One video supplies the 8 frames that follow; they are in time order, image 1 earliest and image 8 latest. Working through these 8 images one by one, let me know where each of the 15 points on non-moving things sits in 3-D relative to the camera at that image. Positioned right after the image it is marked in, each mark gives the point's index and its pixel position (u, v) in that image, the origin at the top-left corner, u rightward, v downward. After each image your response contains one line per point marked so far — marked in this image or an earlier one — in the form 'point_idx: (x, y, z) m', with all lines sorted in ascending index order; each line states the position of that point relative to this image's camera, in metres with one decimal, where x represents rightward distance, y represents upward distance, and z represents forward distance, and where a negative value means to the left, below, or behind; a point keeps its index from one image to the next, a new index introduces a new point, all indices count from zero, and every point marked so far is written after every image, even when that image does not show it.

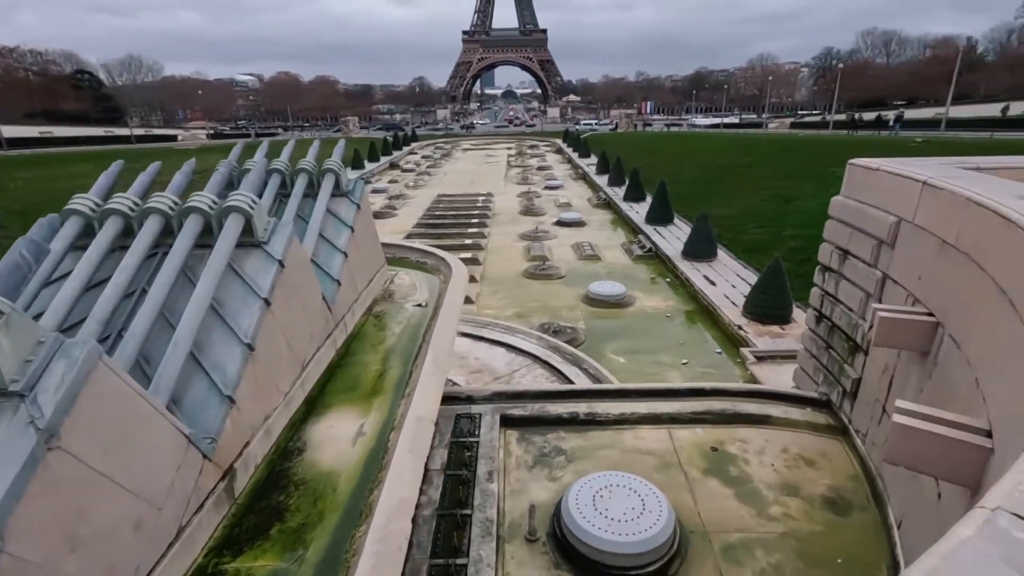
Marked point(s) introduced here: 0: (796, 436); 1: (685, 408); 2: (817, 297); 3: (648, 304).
0: (+3.0, -1.6, +5.8) m
1: (+2.0, -1.4, +6.1) m
2: (+3.7, -0.1, +6.4) m
3: (+3.3, -0.4, +12.9) m
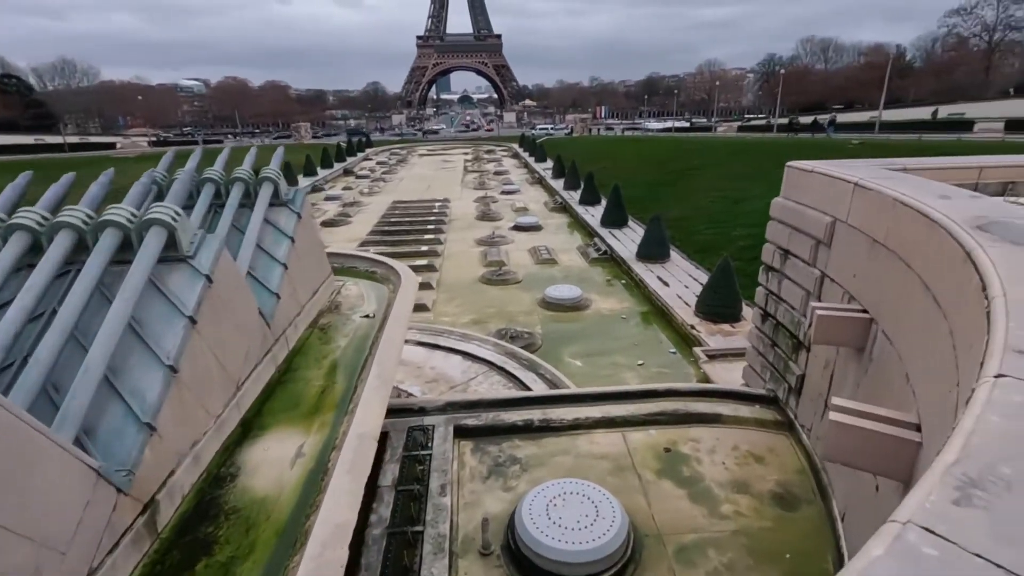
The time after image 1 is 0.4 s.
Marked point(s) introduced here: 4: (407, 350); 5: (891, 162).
0: (+2.6, -1.6, +5.9) m
1: (+1.5, -1.4, +6.2) m
2: (+3.1, -0.1, +6.6) m
3: (+2.2, -0.4, +13.0) m
4: (-1.9, -1.1, +9.8) m
5: (+4.1, +1.4, +5.8) m
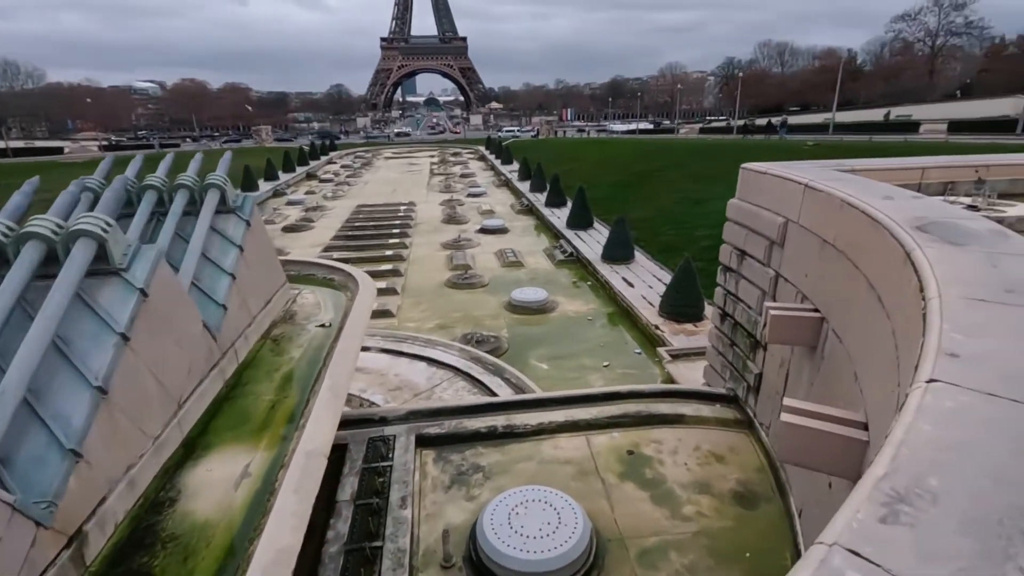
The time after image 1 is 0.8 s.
0: (+2.1, -1.6, +5.9) m
1: (+1.0, -1.4, +6.2) m
2: (+2.6, -0.1, +6.7) m
3: (+1.4, -0.5, +13.1) m
4: (-2.6, -1.3, +9.6) m
5: (+3.7, +1.4, +6.0) m
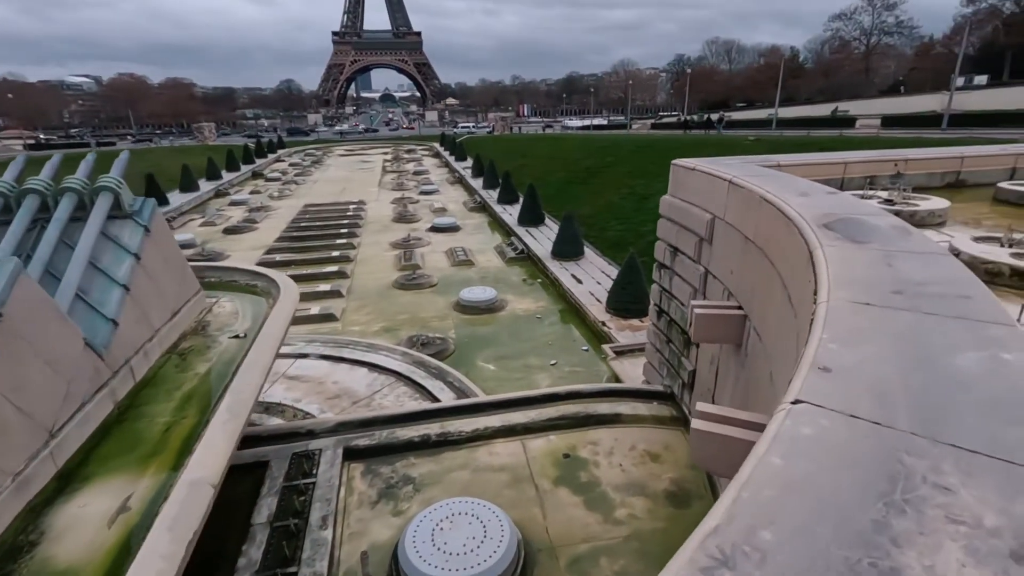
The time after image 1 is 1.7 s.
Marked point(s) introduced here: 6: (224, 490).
0: (+1.4, -1.6, +5.9) m
1: (+0.3, -1.4, +6.0) m
2: (+1.8, -0.1, +6.6) m
3: (+0.2, -0.4, +12.9) m
4: (-3.5, -1.3, +9.2) m
5: (+2.9, +1.5, +6.0) m
6: (-2.7, -1.9, +5.1) m
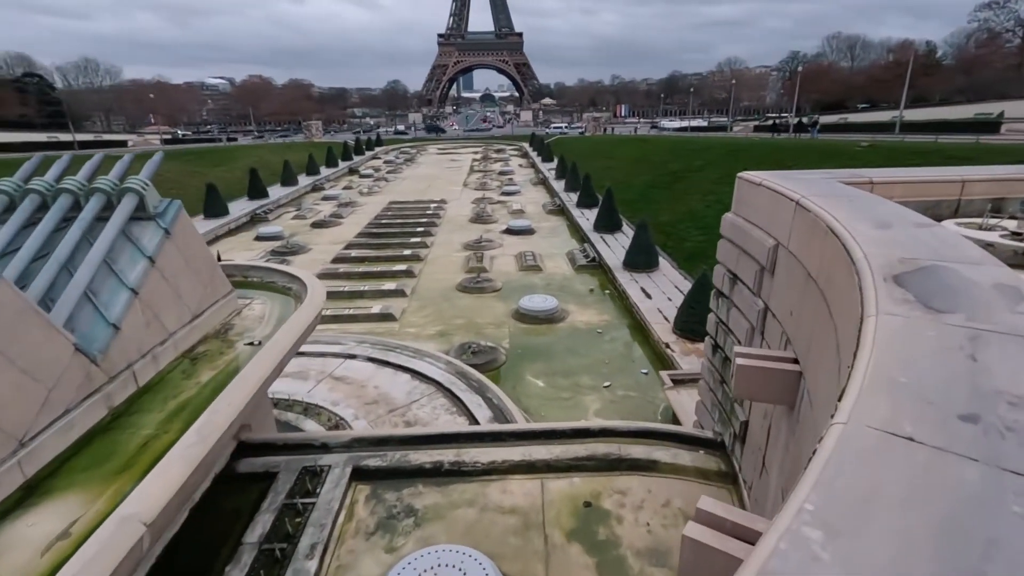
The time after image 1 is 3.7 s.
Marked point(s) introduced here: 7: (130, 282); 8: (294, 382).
0: (+1.6, -1.9, +5.1) m
1: (+0.5, -1.7, +5.4) m
2: (+2.2, -0.4, +5.8) m
3: (+1.6, -0.7, +12.3) m
4: (-2.7, -1.4, +9.2) m
5: (+3.2, +1.1, +5.0) m
6: (-2.6, -2.0, +5.0) m
7: (-3.1, +0.1, +4.4) m
8: (-3.5, -1.5, +8.7) m
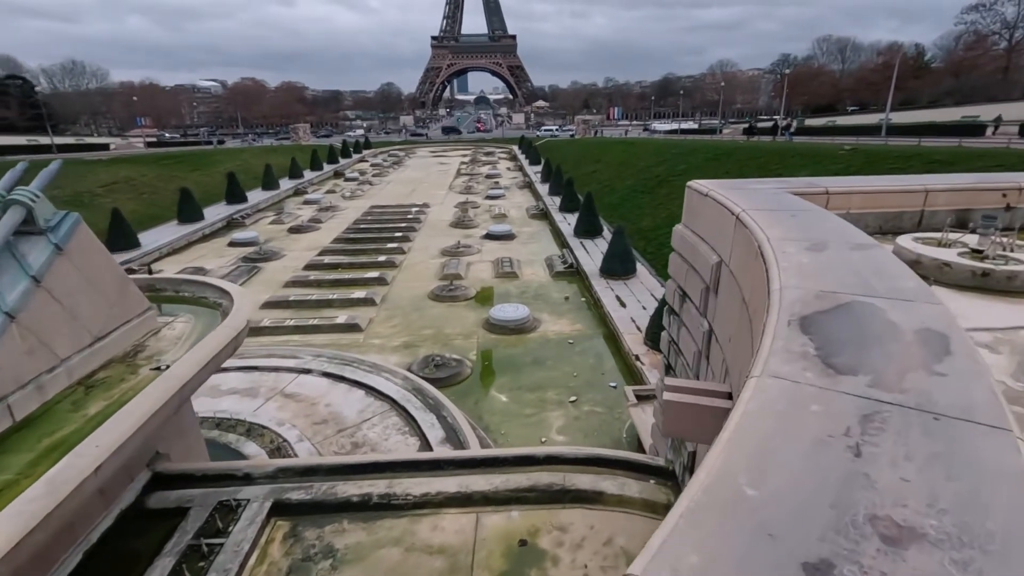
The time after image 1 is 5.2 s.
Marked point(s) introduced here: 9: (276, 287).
0: (+1.0, -2.0, +4.7) m
1: (-0.1, -1.8, +5.0) m
2: (+1.6, -0.6, +5.4) m
3: (+0.9, -0.9, +11.9) m
4: (-3.4, -1.6, +8.8) m
5: (+2.6, +0.9, +4.6) m
6: (-3.2, -2.1, +4.6) m
7: (-3.7, -0.1, +3.9) m
8: (-4.2, -1.7, +8.3) m
9: (-6.5, 0.0, +14.7) m
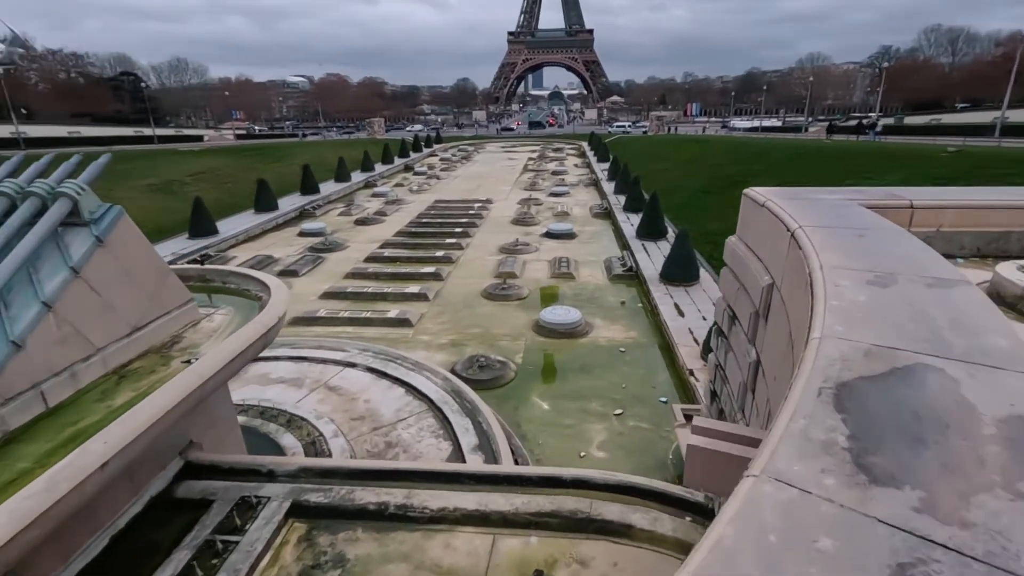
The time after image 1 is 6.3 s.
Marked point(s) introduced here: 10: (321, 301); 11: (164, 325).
0: (+1.1, -2.2, +4.3) m
1: (+0.1, -1.9, +4.7) m
2: (+1.8, -0.7, +4.9) m
3: (+2.0, -1.0, +11.4) m
4: (-2.7, -1.5, +8.8) m
5: (+2.9, +0.7, +4.0) m
6: (-3.1, -2.1, +4.7) m
7: (-3.5, 0.0, +4.1) m
8: (-3.5, -1.6, +8.4) m
9: (-5.0, +0.3, +15.1) m
10: (-4.7, -0.3, +13.2) m
11: (-3.4, -0.4, +5.2) m
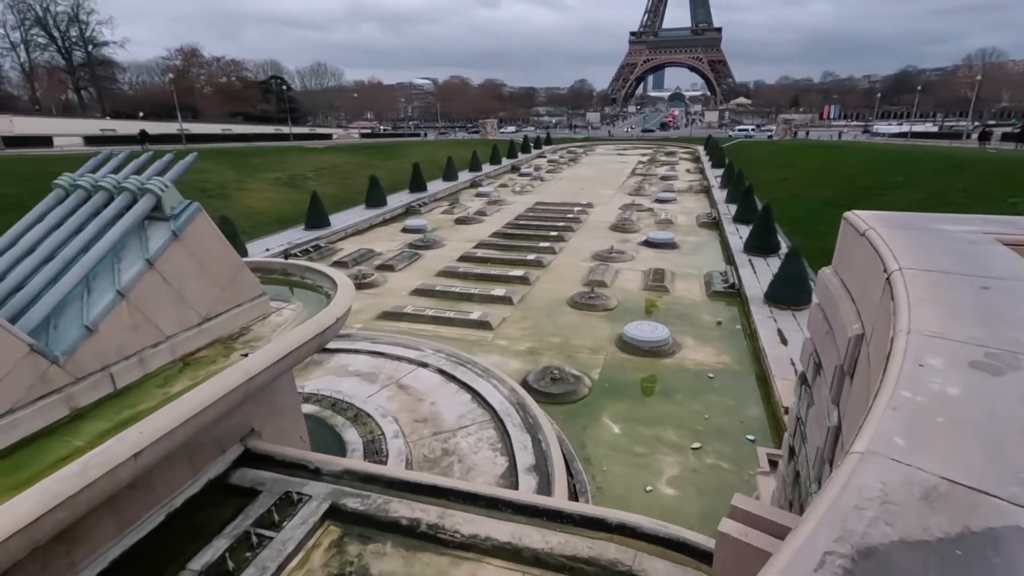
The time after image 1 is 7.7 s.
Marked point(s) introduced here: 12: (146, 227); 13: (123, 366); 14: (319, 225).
0: (+1.3, -2.4, +3.7) m
1: (+0.4, -2.1, +4.3) m
2: (+2.2, -1.0, +4.1) m
3: (+3.6, -1.3, +10.5) m
4: (-1.5, -1.5, +8.9) m
5: (+3.1, +0.4, +3.0) m
6: (-2.8, -2.0, +4.9) m
7: (-3.2, 0.0, +4.4) m
8: (-2.5, -1.6, +8.7) m
9: (-2.4, +0.4, +15.5) m
10: (-2.6, -0.2, +13.6) m
11: (-2.8, -0.3, +5.4) m
12: (-3.3, +0.5, +4.8) m
13: (-3.2, -0.6, +4.4) m
14: (-7.0, +2.2, +19.4) m
